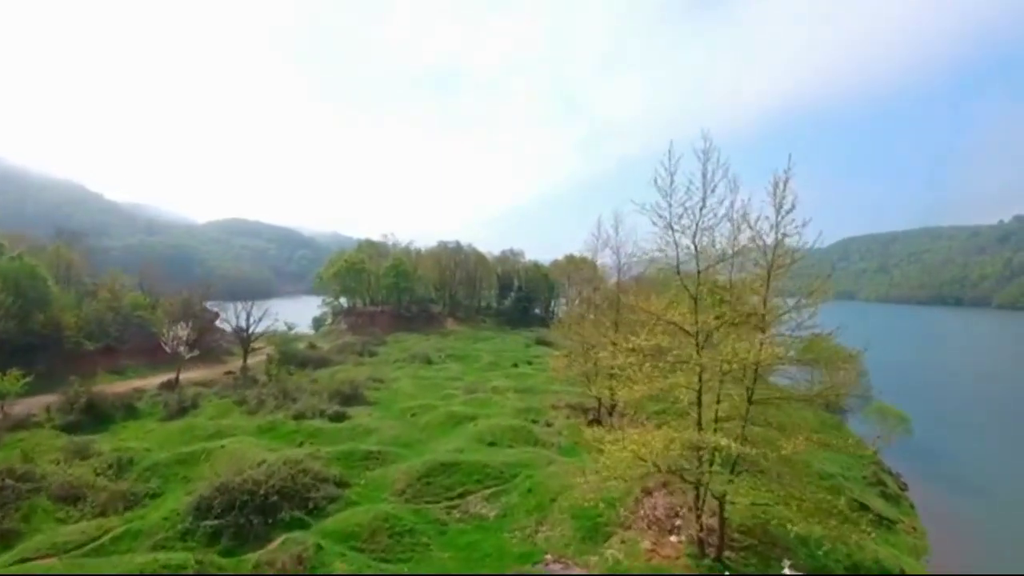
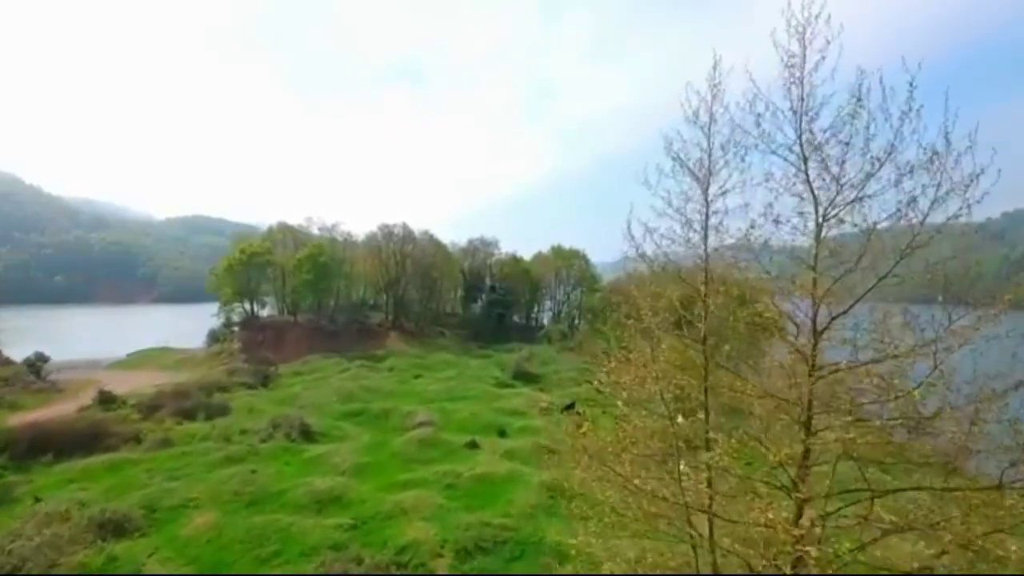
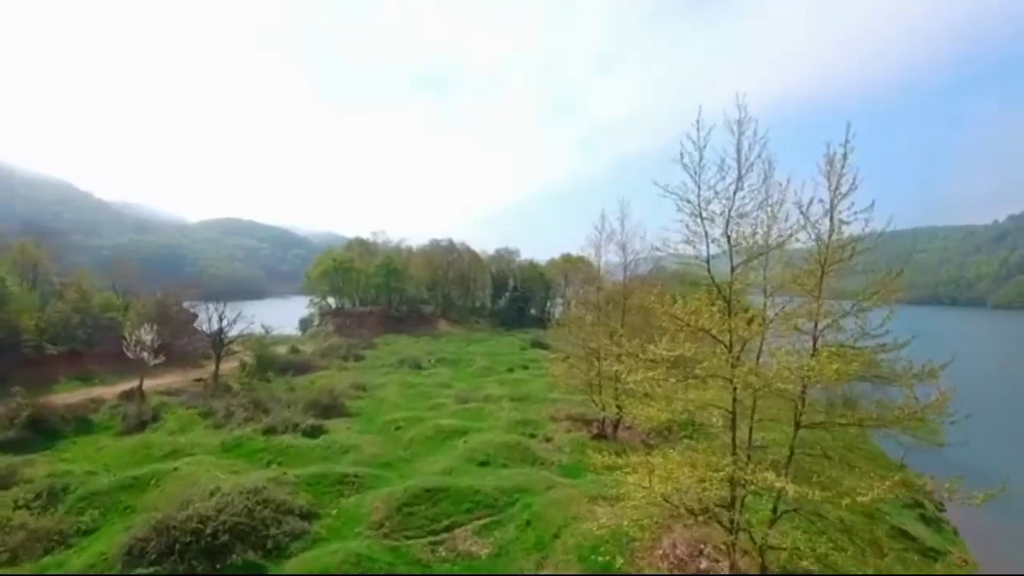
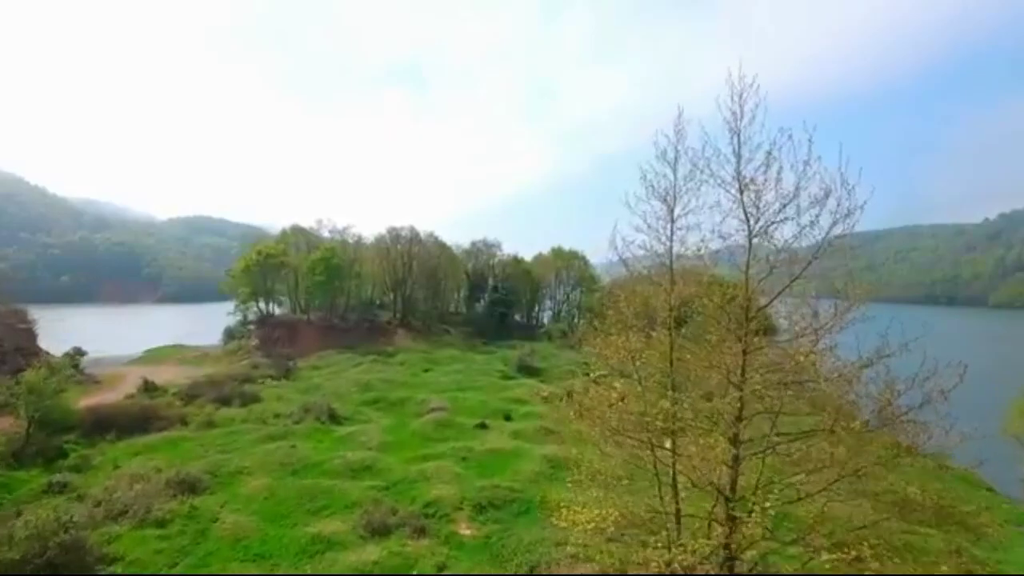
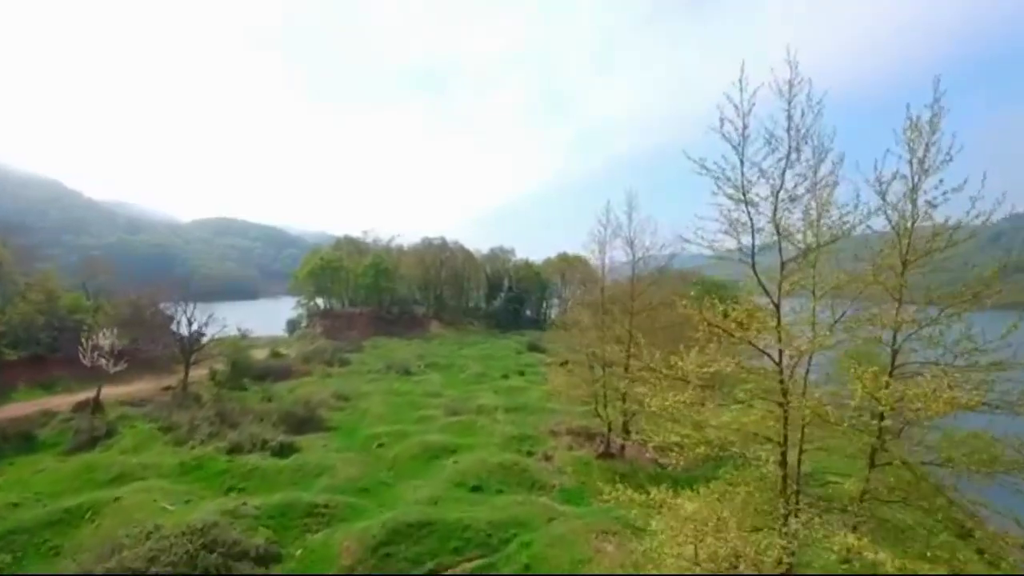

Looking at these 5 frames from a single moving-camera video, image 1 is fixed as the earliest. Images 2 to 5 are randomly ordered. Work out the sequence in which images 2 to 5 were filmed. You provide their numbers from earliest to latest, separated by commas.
3, 5, 4, 2
